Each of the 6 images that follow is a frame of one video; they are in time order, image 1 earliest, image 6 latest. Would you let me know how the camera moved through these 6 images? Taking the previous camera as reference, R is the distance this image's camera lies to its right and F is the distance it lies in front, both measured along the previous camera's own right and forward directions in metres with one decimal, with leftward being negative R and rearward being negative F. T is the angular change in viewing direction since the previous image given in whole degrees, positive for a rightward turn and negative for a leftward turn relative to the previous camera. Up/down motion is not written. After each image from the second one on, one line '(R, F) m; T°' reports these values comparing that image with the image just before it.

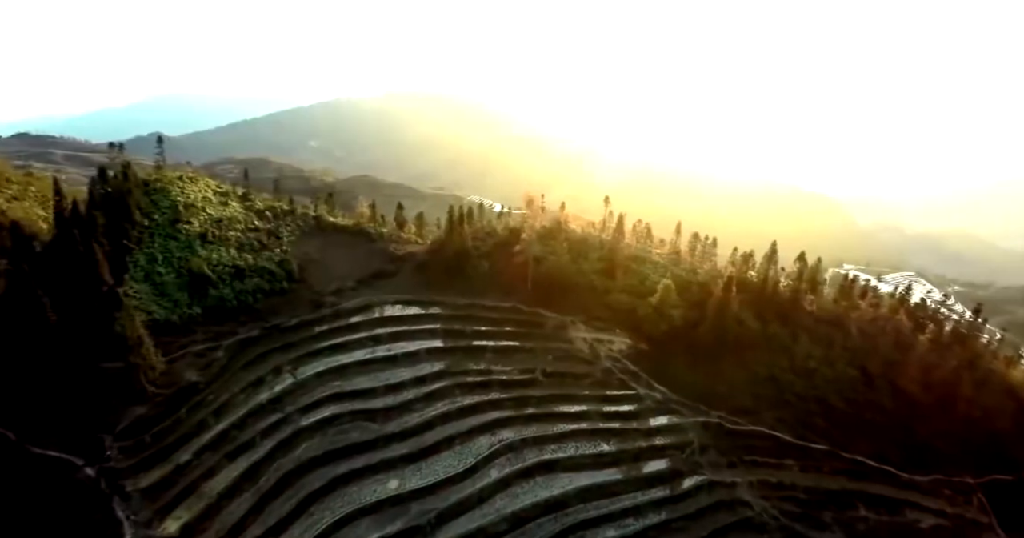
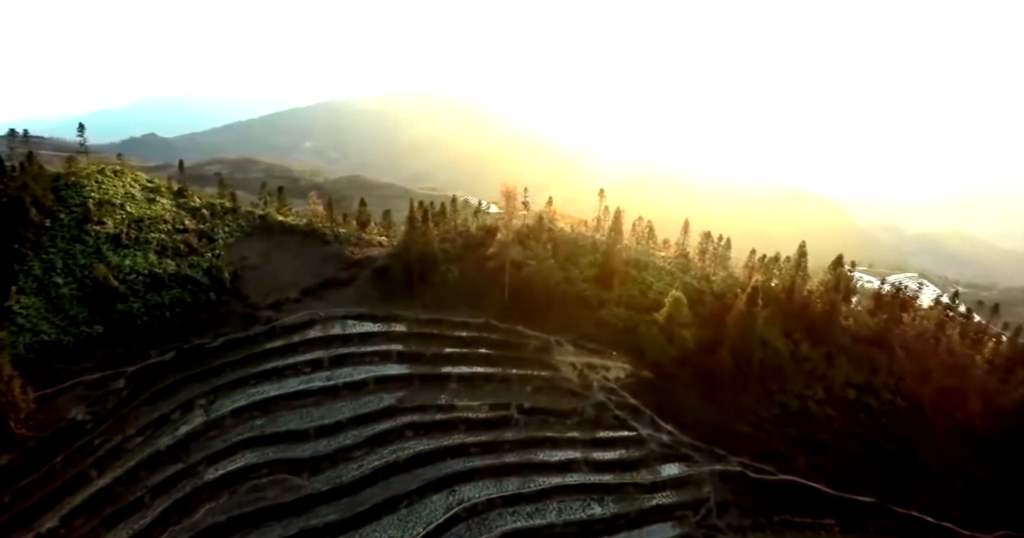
(+1.7, +7.1) m; 0°
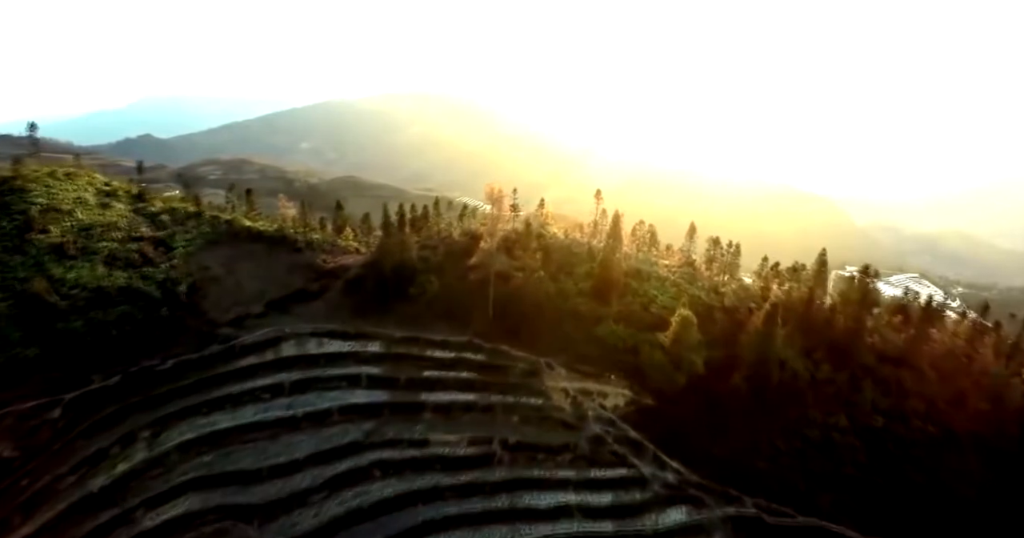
(+0.8, +3.5) m; 0°
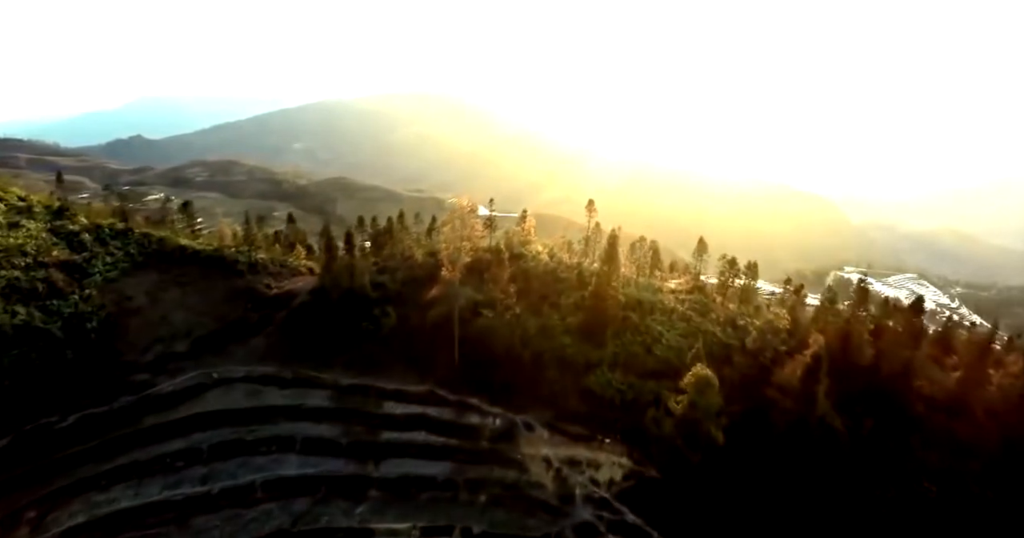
(+1.2, +5.3) m; 0°
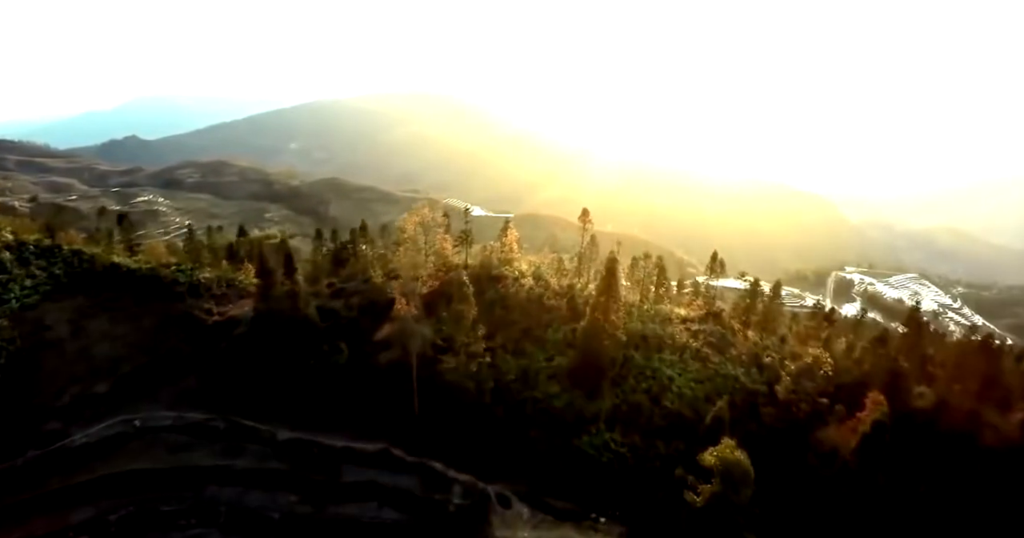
(+0.9, +4.3) m; 0°
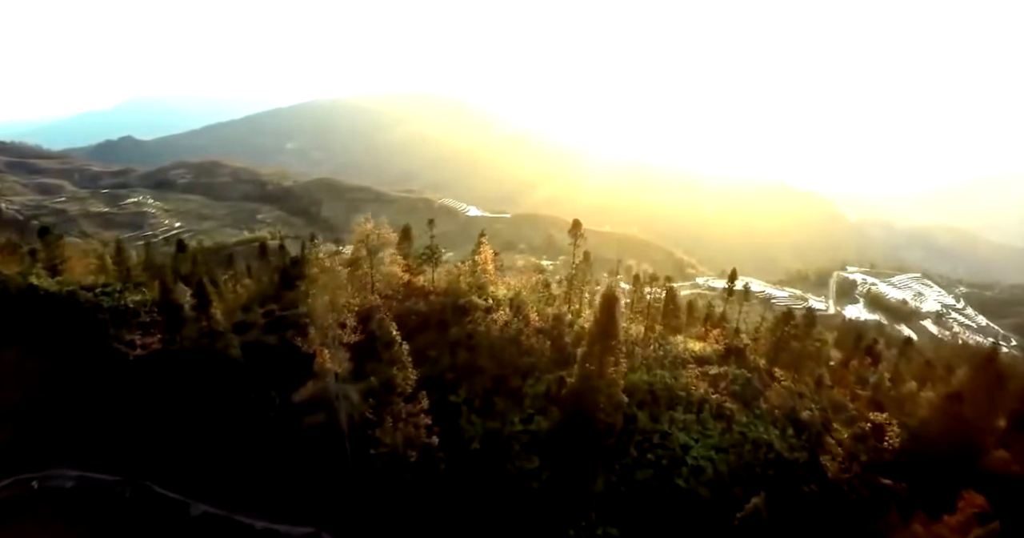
(+0.9, +4.3) m; 0°
